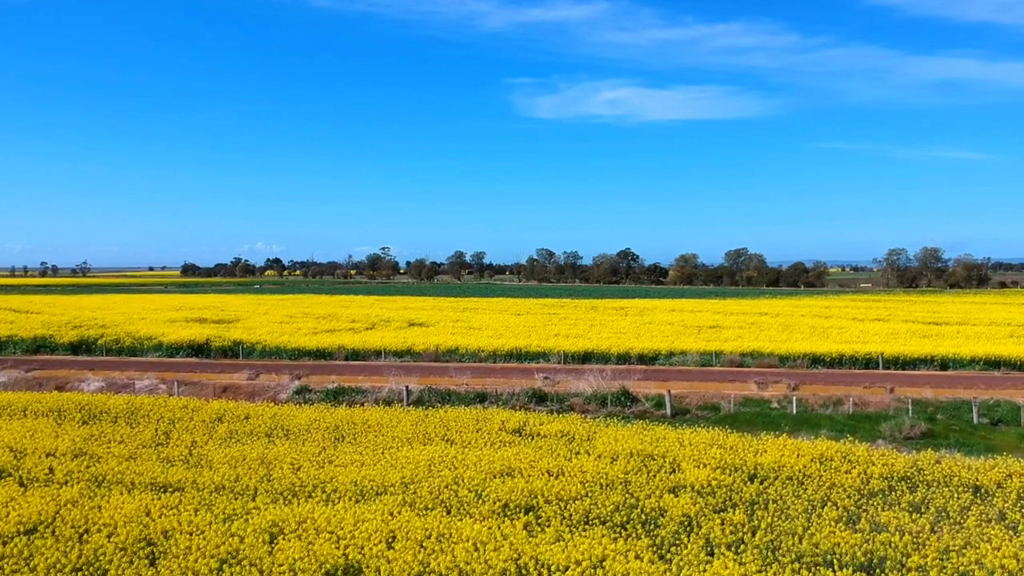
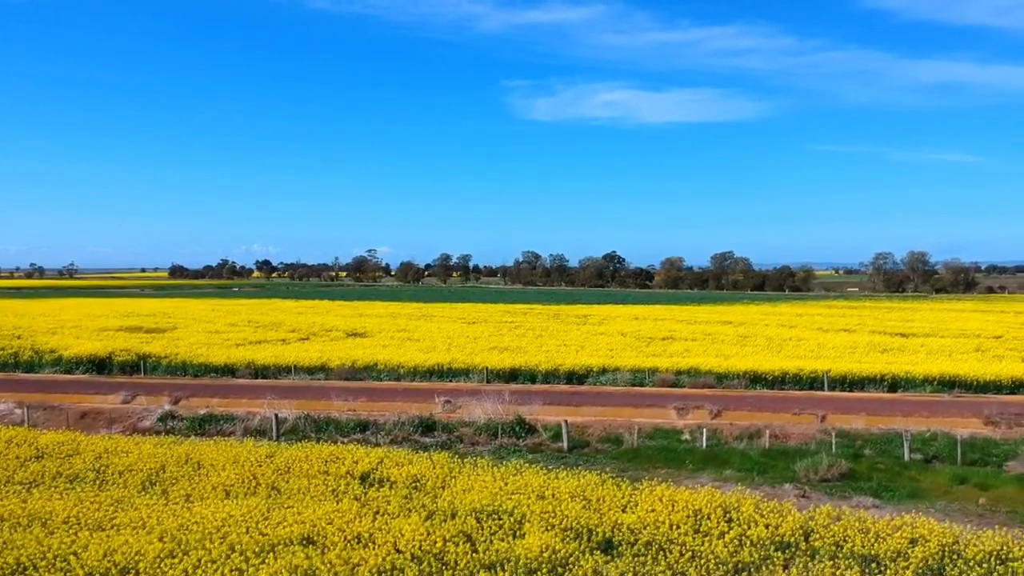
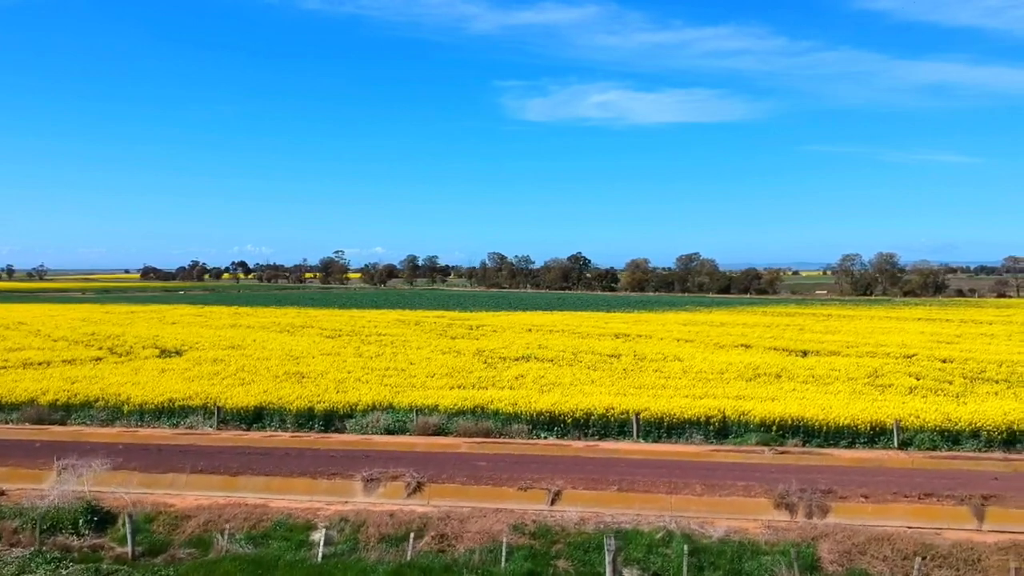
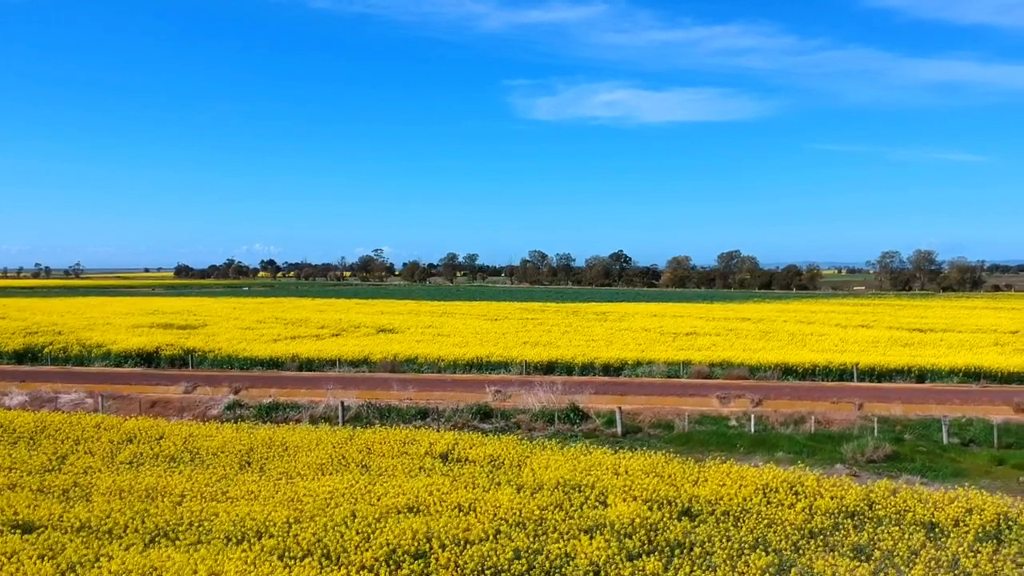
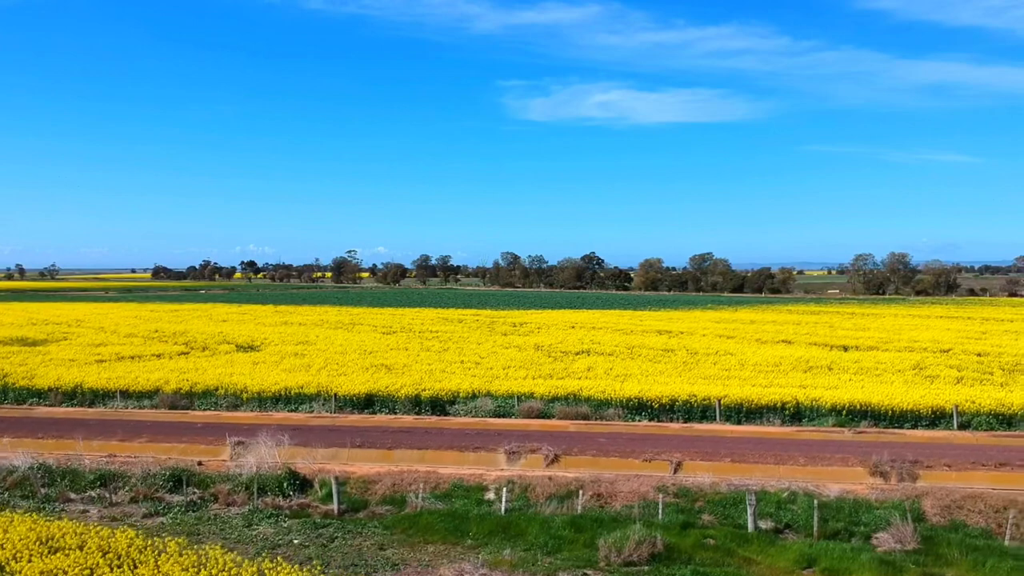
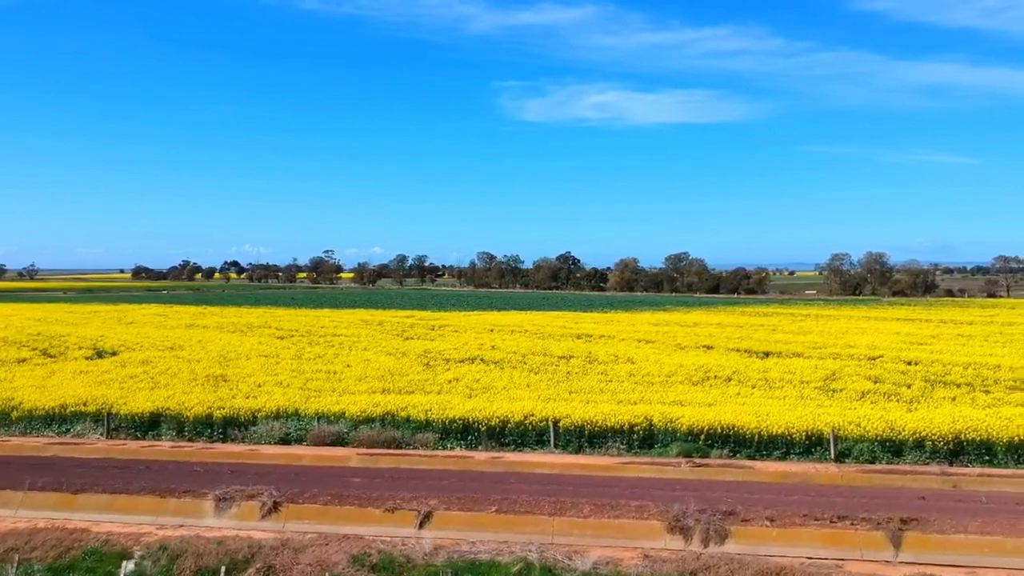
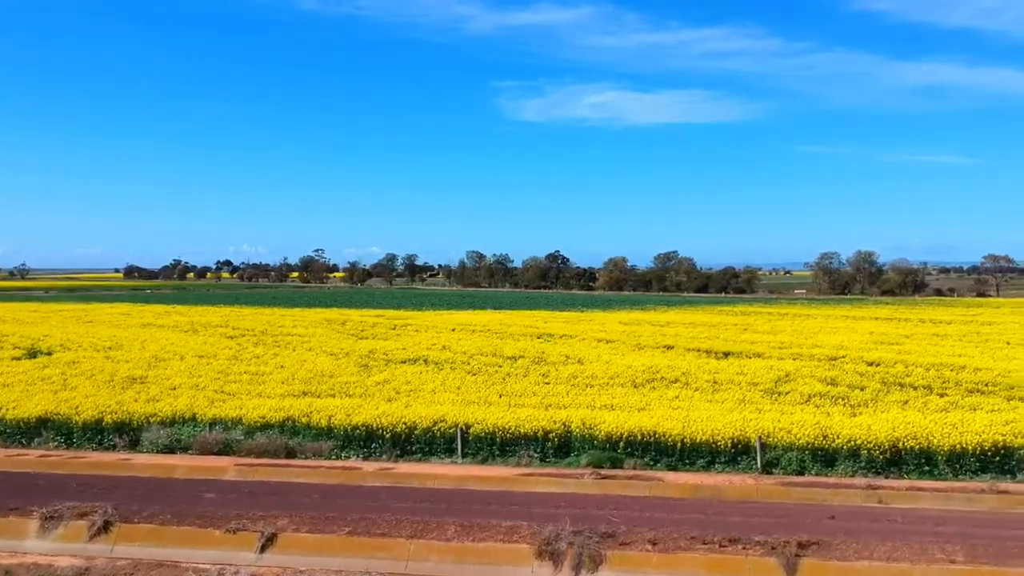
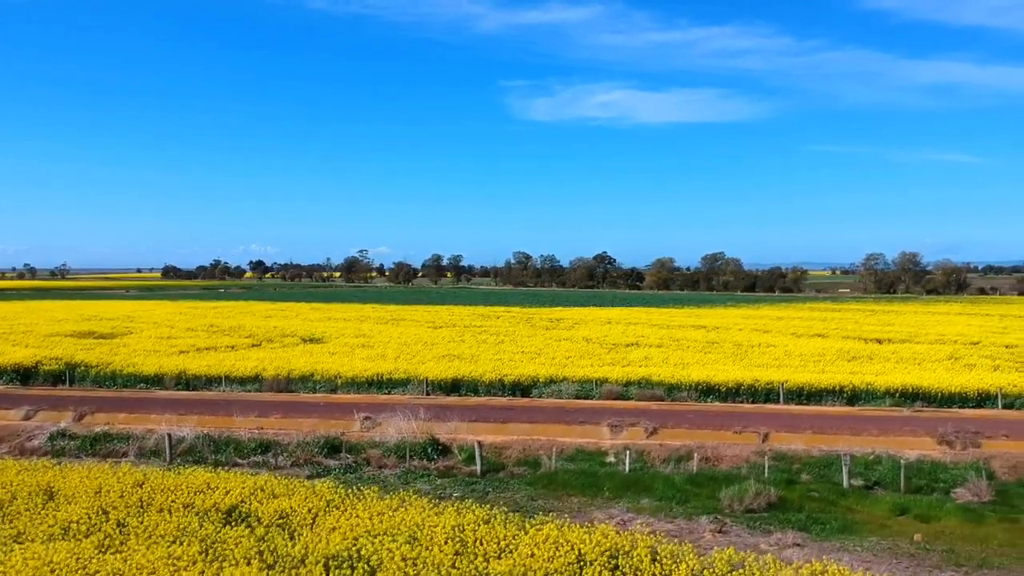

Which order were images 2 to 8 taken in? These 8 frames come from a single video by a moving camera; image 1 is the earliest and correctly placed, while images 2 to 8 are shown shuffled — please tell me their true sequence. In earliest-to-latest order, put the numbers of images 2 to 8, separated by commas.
4, 2, 8, 5, 3, 6, 7
